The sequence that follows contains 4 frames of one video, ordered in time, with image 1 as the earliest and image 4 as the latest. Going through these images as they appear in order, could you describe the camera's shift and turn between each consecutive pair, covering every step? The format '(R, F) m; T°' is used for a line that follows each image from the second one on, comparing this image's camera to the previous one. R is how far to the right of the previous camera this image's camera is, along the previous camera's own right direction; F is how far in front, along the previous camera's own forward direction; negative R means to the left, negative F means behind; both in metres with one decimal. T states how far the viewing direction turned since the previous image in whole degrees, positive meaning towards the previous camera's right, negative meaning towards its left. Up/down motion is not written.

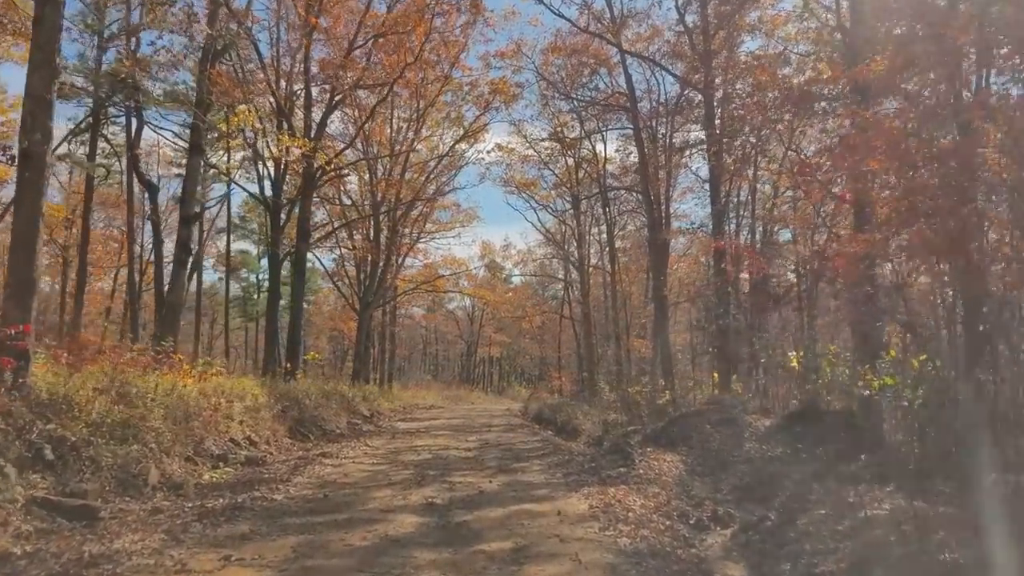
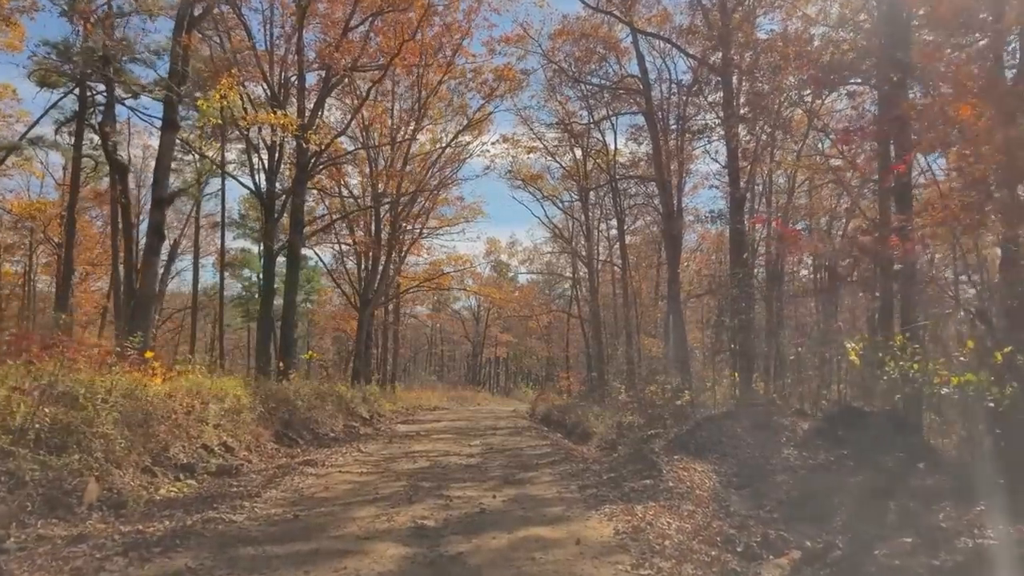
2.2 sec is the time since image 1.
(0.0, +1.2) m; 0°
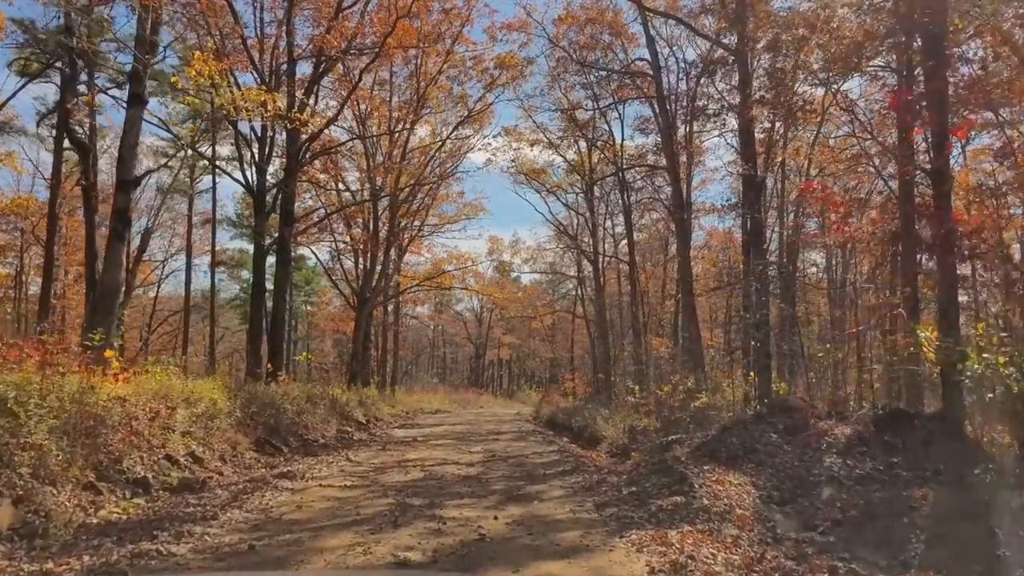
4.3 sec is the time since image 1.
(0.0, +1.1) m; 0°
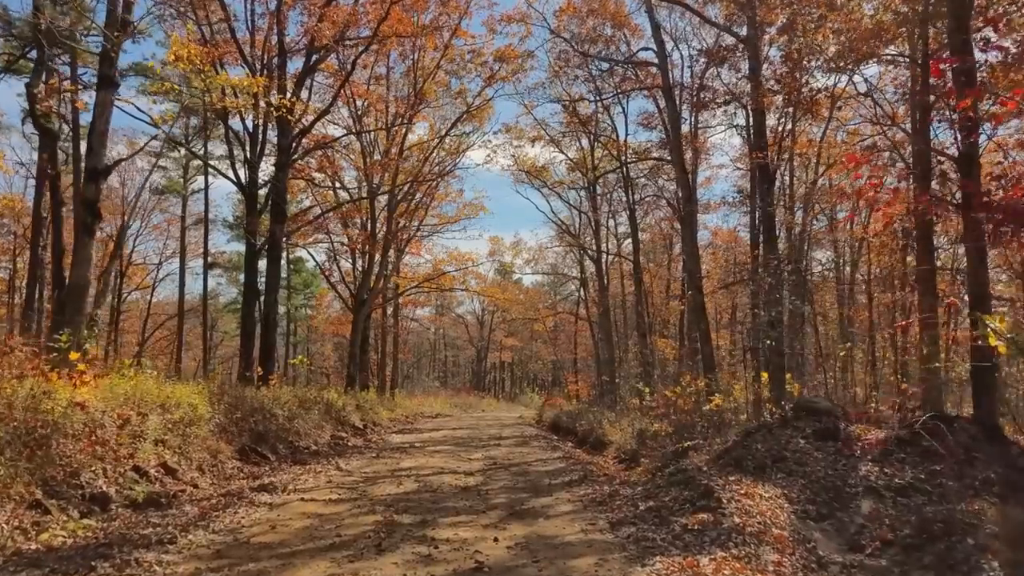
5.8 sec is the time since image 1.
(0.0, +0.7) m; 0°
